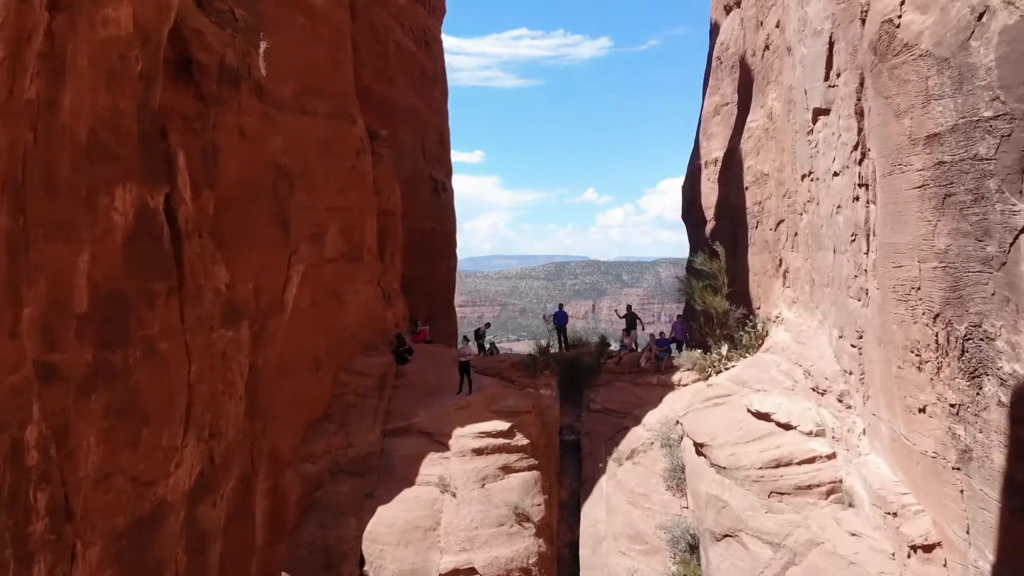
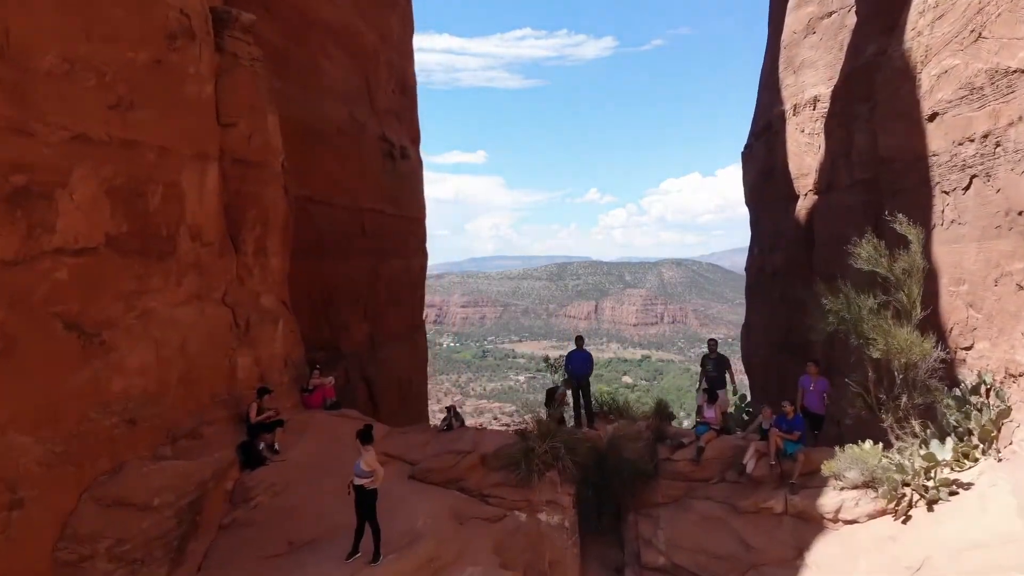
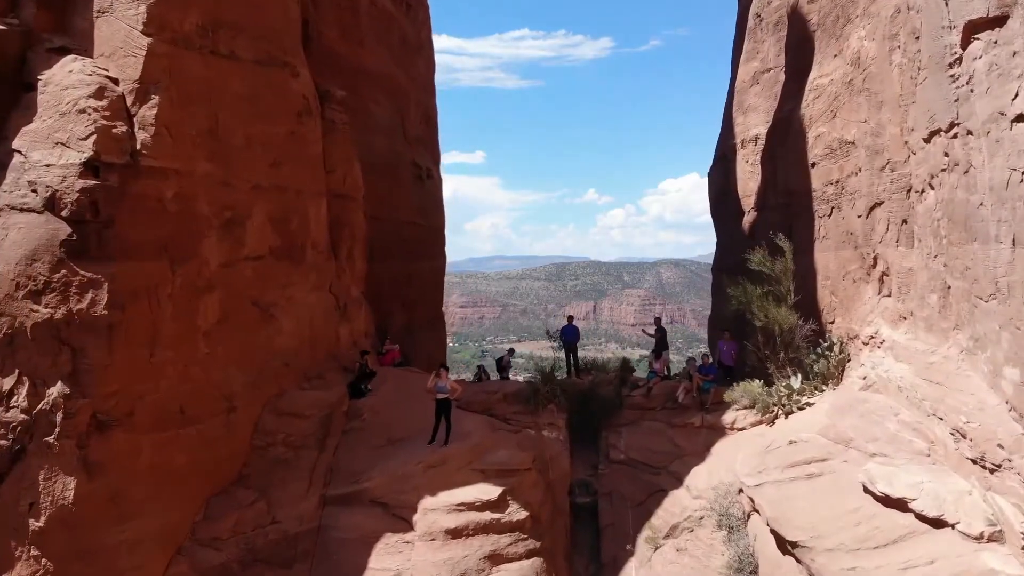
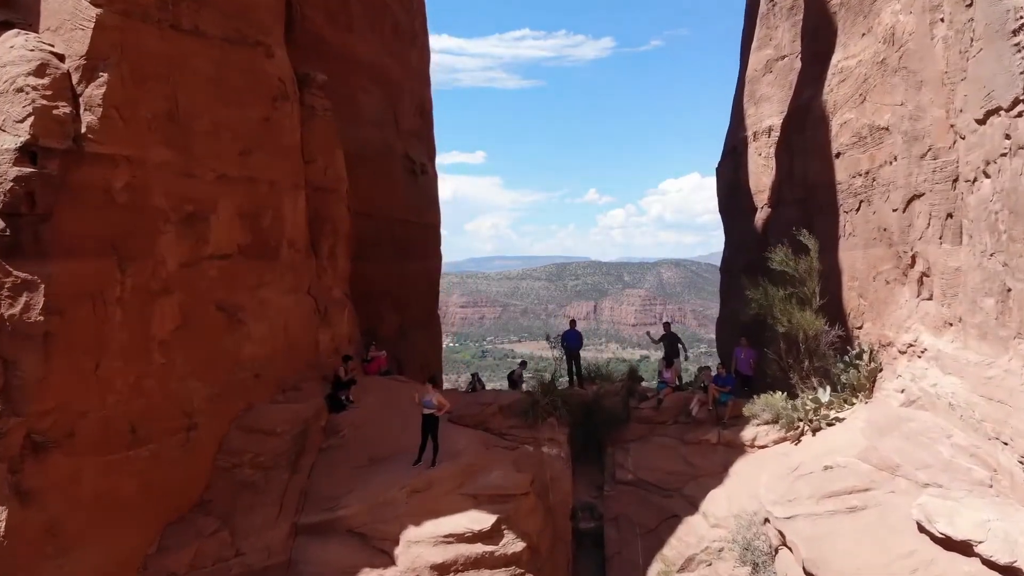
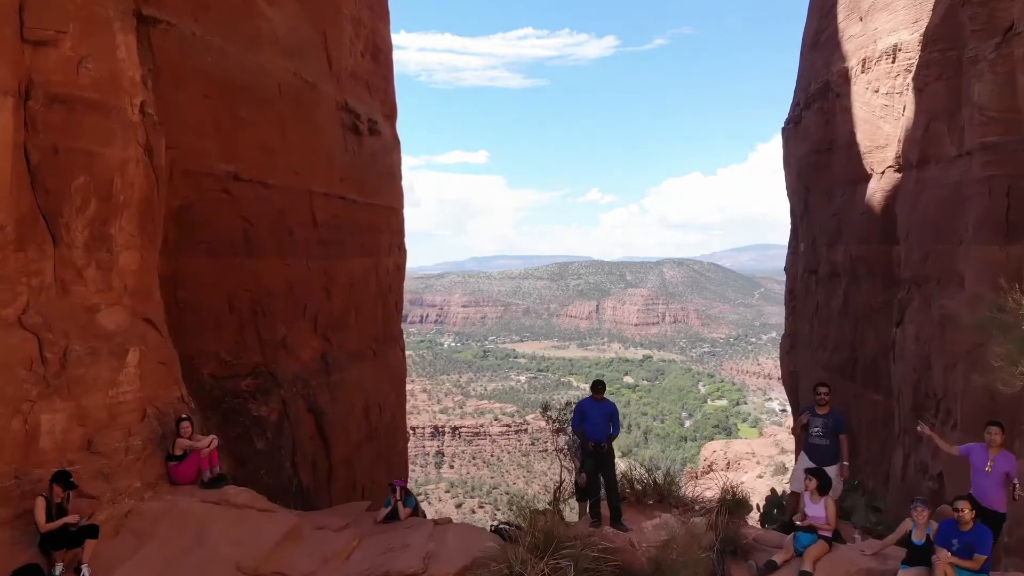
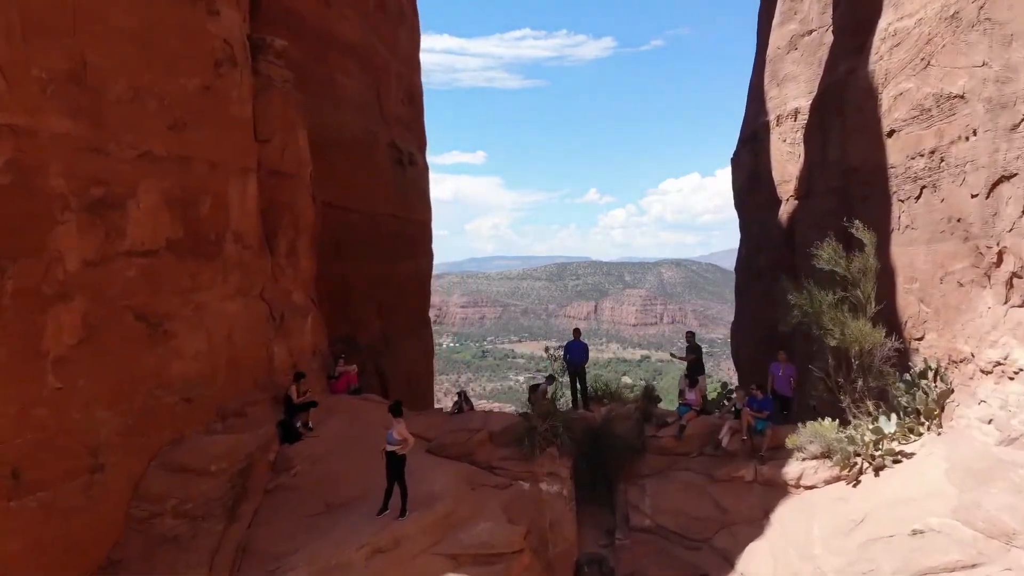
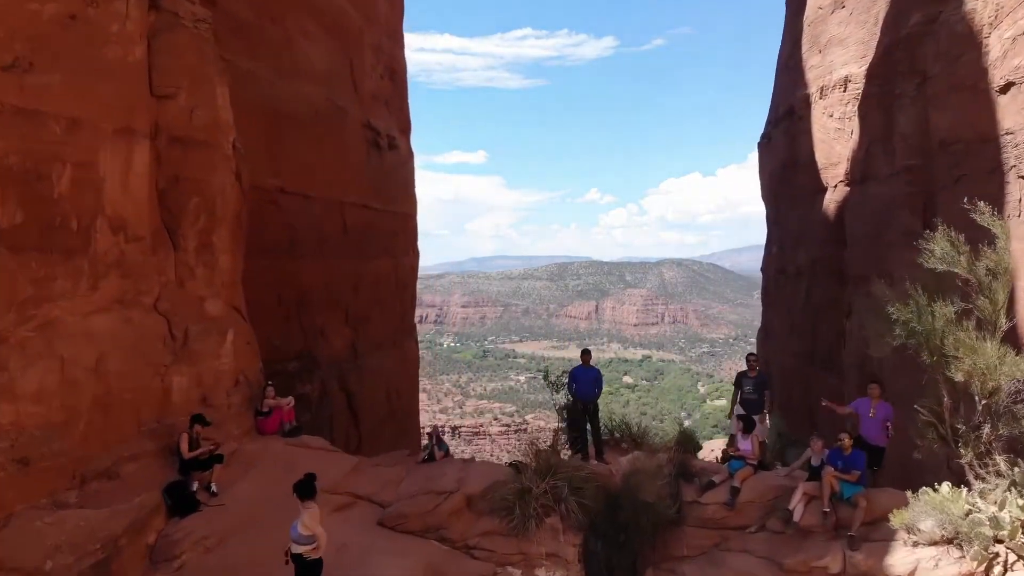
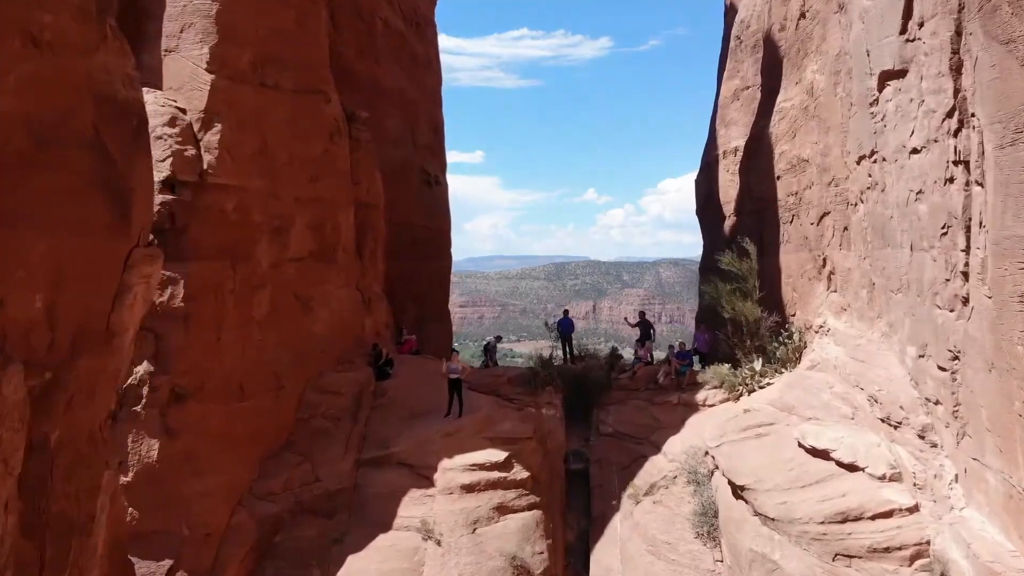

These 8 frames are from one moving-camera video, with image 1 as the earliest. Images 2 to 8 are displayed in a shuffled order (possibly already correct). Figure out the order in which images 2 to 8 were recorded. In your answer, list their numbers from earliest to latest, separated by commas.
8, 3, 4, 6, 2, 7, 5
